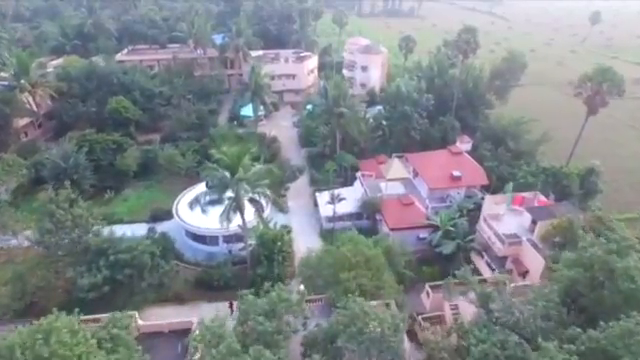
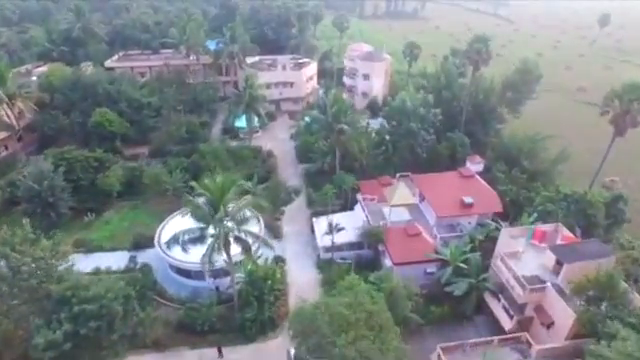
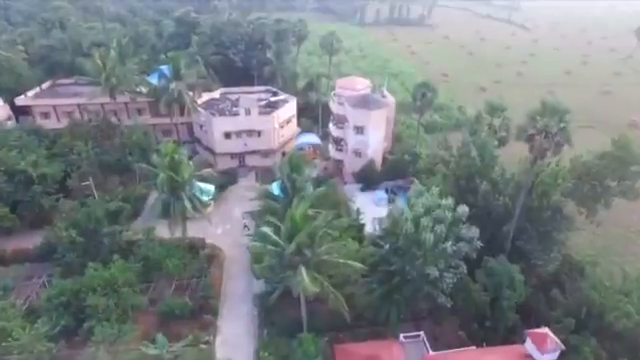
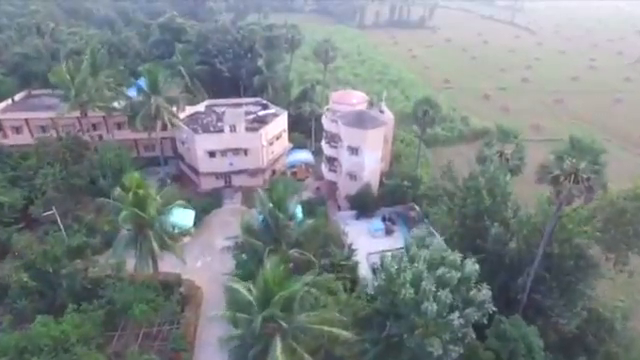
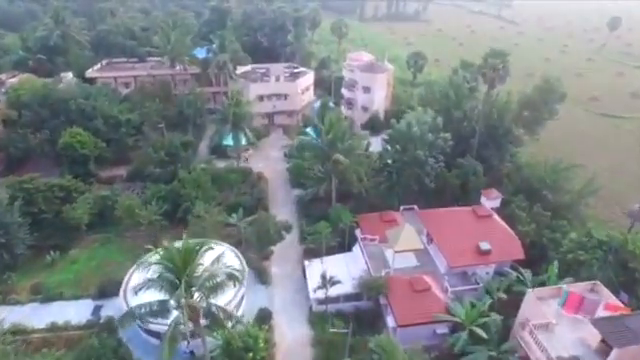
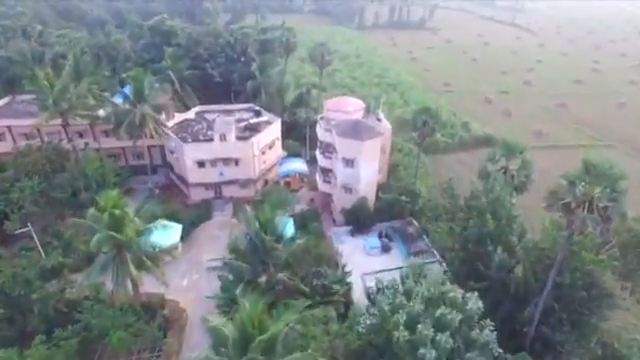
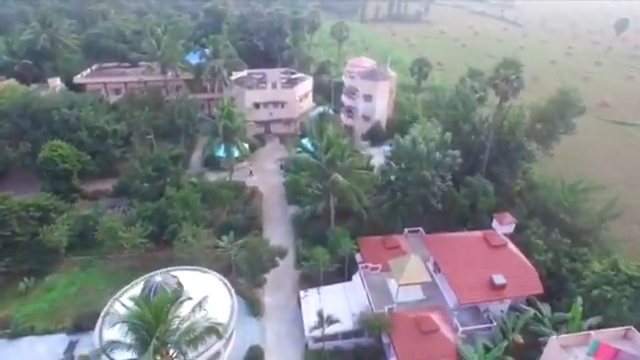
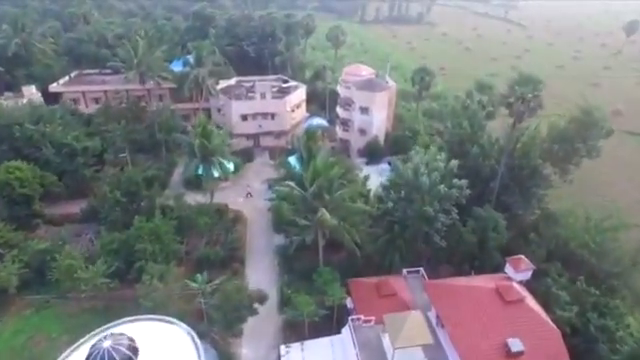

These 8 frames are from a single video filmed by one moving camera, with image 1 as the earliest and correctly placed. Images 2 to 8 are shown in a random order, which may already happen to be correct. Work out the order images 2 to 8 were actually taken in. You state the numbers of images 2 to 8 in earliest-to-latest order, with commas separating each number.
2, 5, 7, 8, 3, 4, 6
